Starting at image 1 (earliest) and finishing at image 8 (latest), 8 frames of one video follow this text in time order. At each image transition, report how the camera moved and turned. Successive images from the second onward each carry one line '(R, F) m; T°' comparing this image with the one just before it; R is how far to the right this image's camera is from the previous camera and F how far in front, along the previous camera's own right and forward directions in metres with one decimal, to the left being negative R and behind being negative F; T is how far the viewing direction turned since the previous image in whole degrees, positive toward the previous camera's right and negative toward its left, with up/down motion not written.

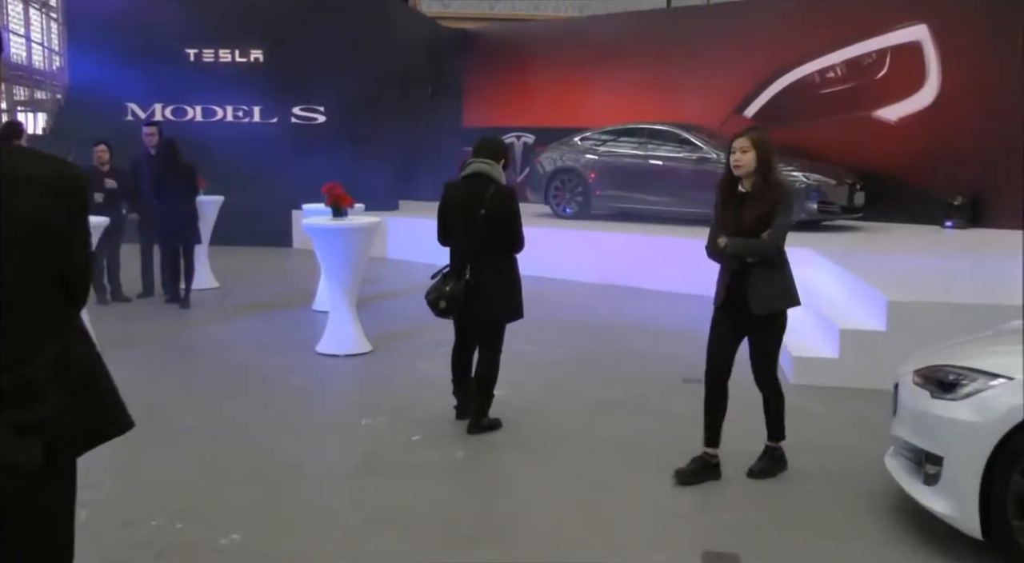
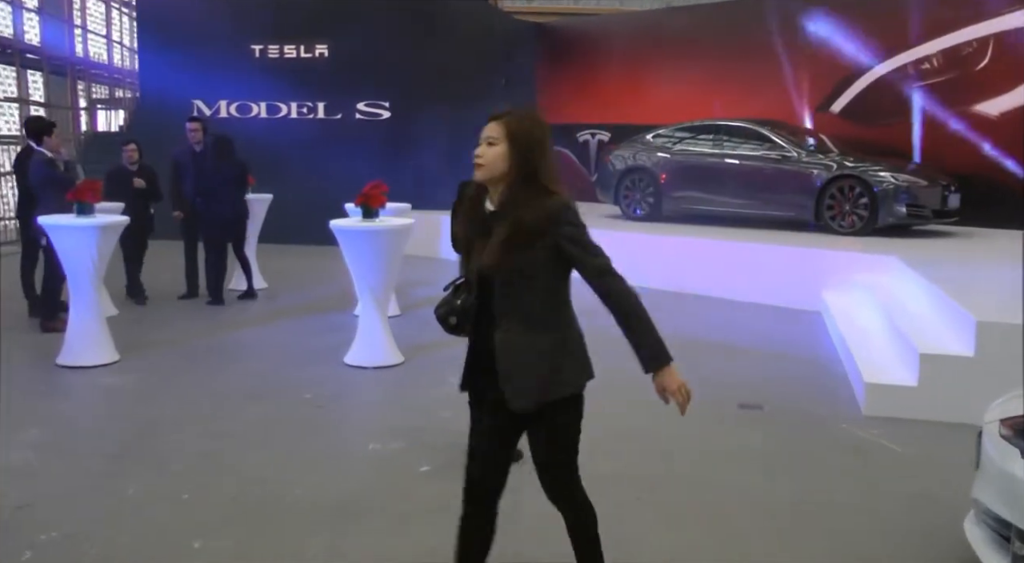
(+0.2, +0.4) m; -6°
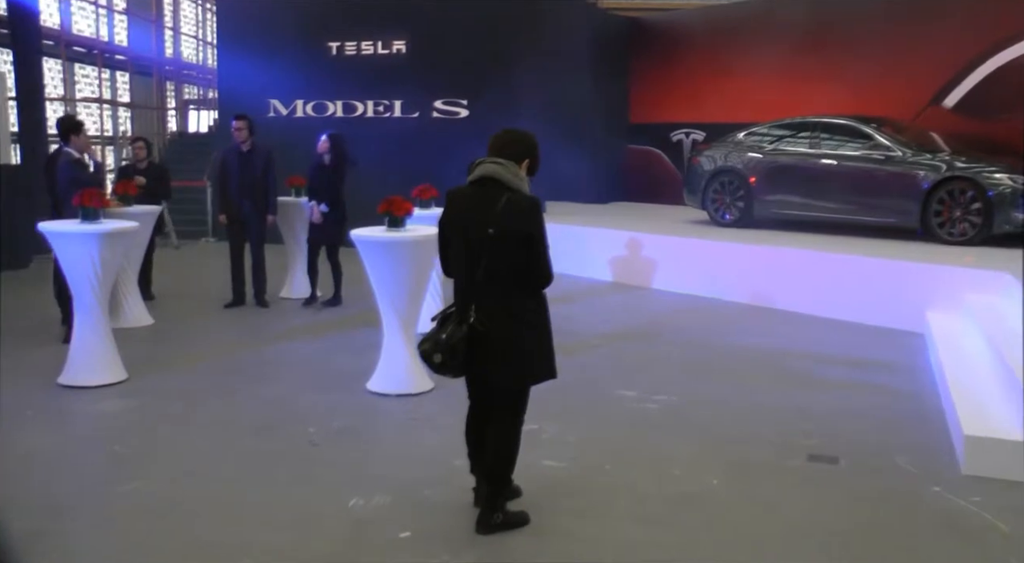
(+0.3, +0.5) m; -7°
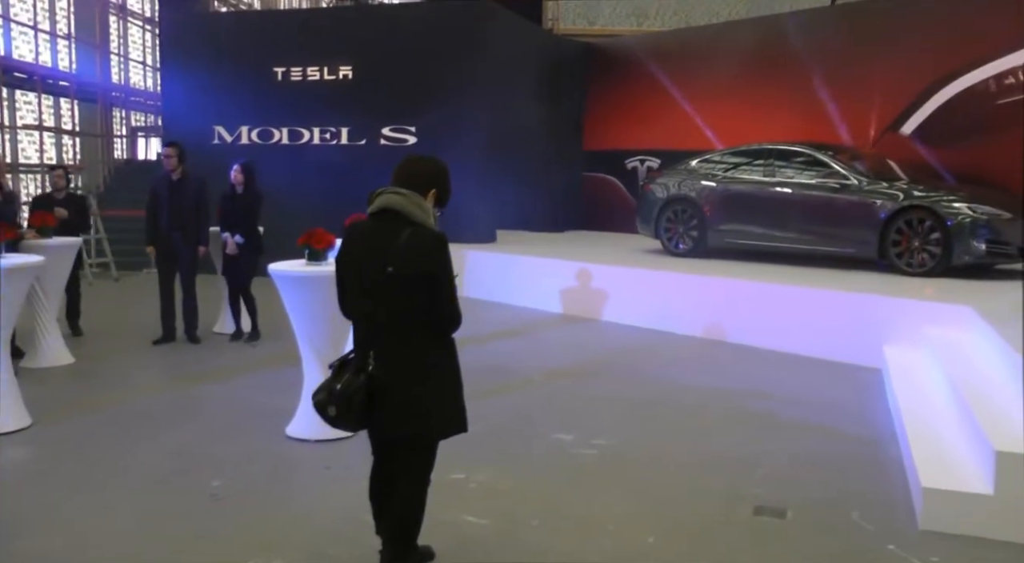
(+0.2, +0.3) m; +2°
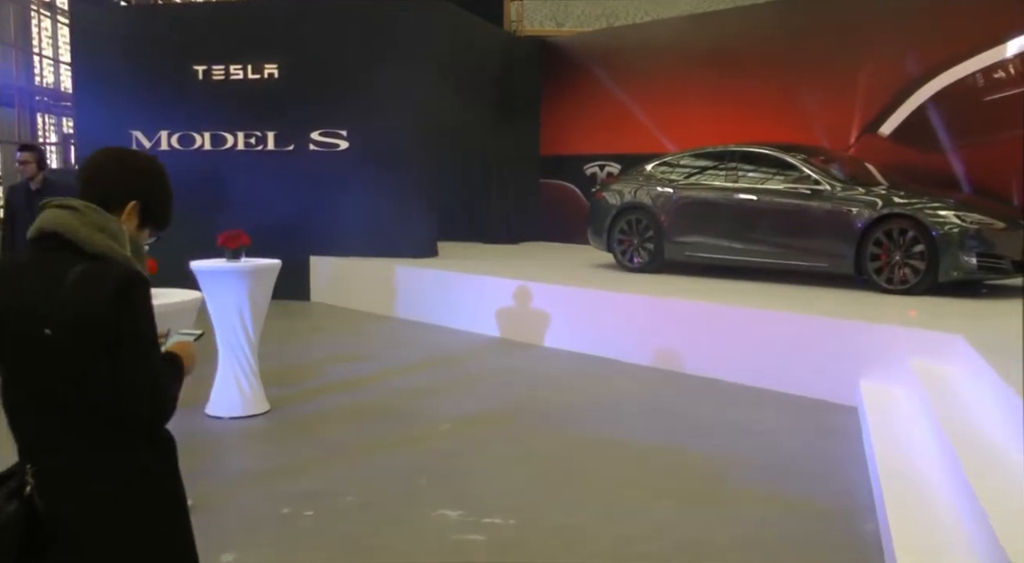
(+0.4, +0.8) m; +1°
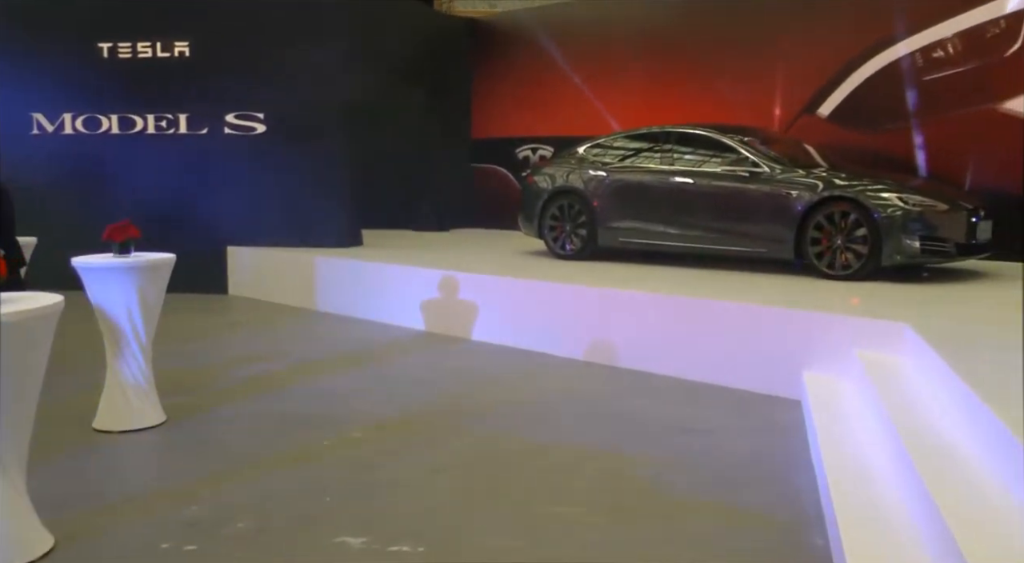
(+0.1, +0.3) m; +4°
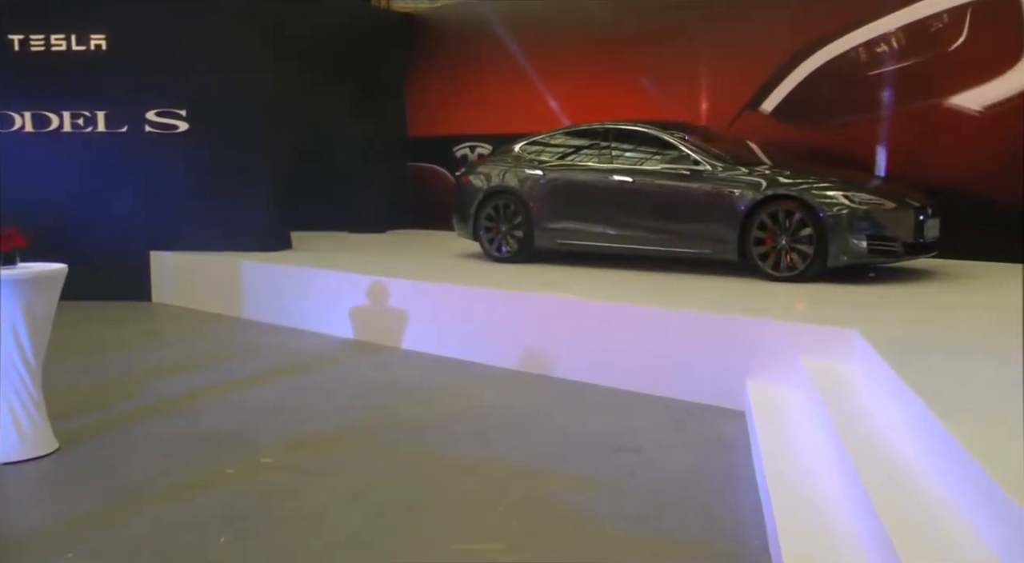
(+0.1, +0.3) m; +3°
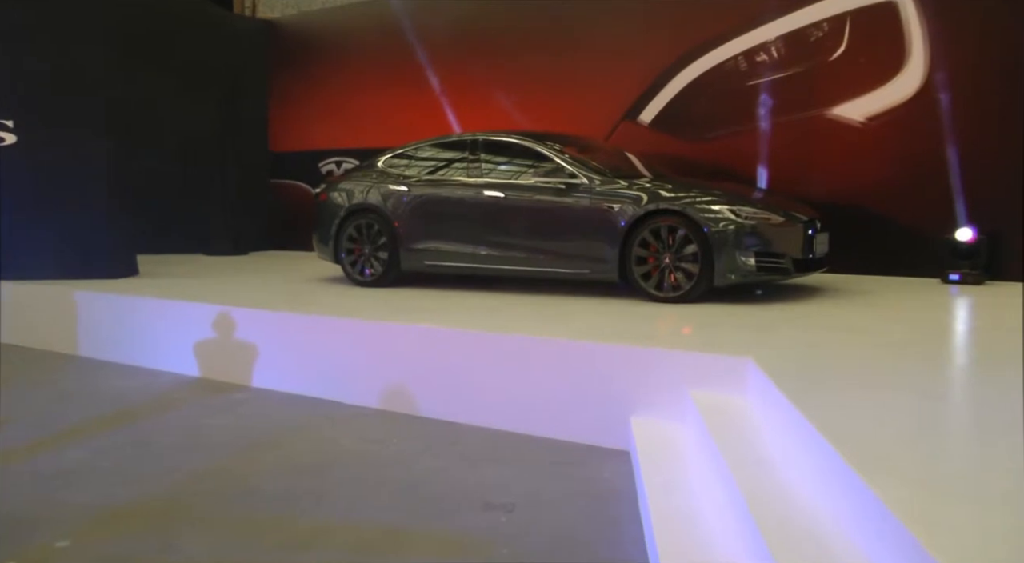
(+0.2, +0.4) m; +8°
